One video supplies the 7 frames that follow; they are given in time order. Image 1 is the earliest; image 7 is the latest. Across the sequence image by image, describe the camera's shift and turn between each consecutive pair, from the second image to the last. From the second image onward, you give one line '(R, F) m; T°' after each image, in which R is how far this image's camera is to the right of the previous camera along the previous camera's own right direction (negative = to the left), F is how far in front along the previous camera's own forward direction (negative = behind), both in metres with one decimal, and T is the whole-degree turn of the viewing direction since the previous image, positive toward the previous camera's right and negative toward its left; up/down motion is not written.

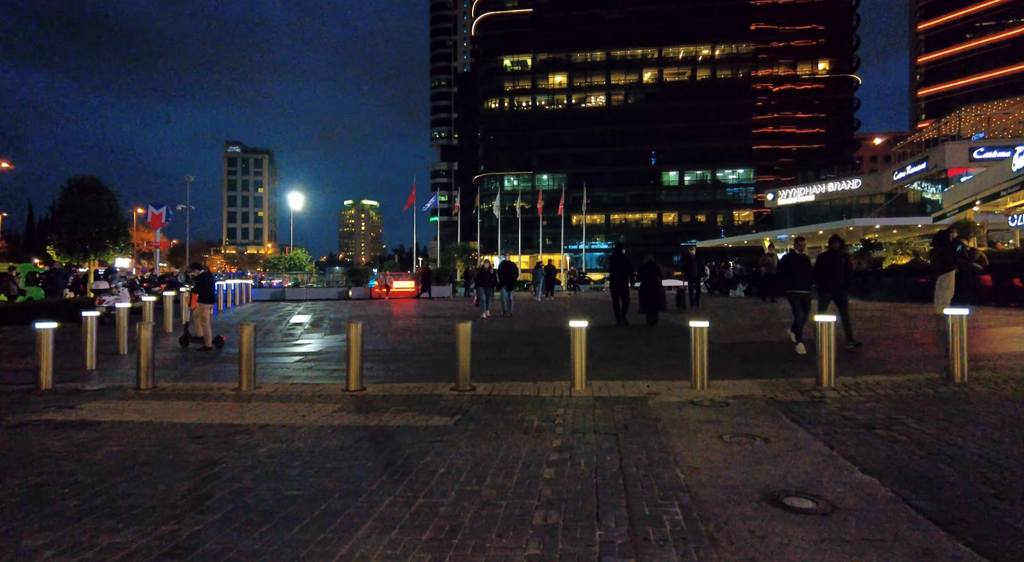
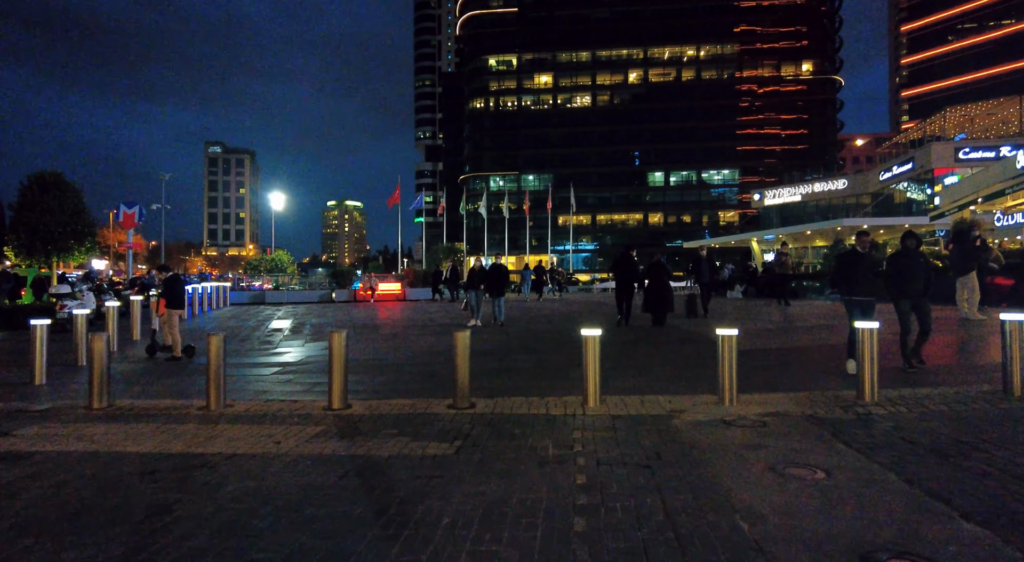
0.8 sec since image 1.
(-0.2, +0.9) m; +1°
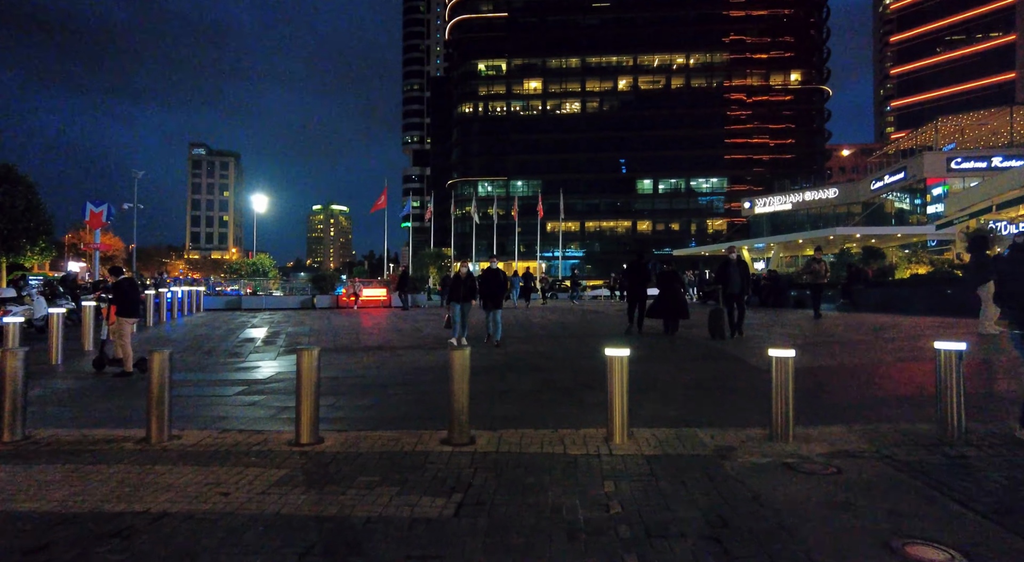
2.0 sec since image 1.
(-0.2, +1.3) m; +1°
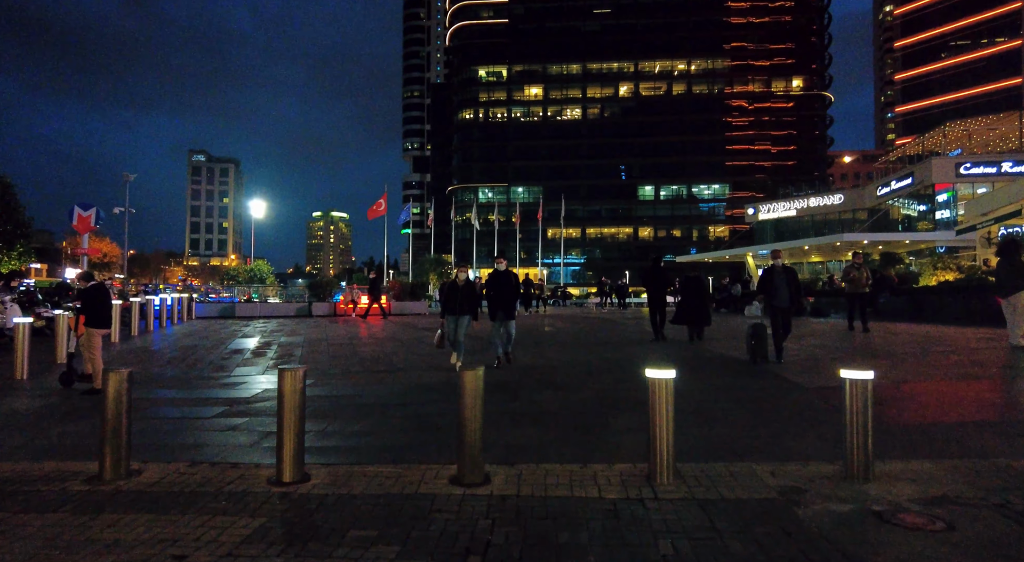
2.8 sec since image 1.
(-0.2, +1.0) m; 0°
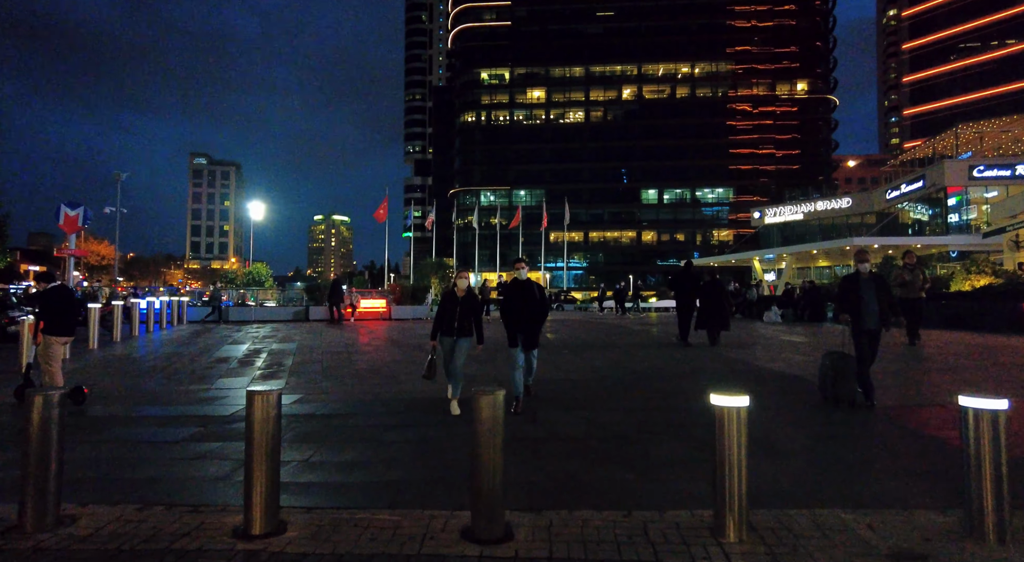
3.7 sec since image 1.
(-0.2, +1.1) m; 0°
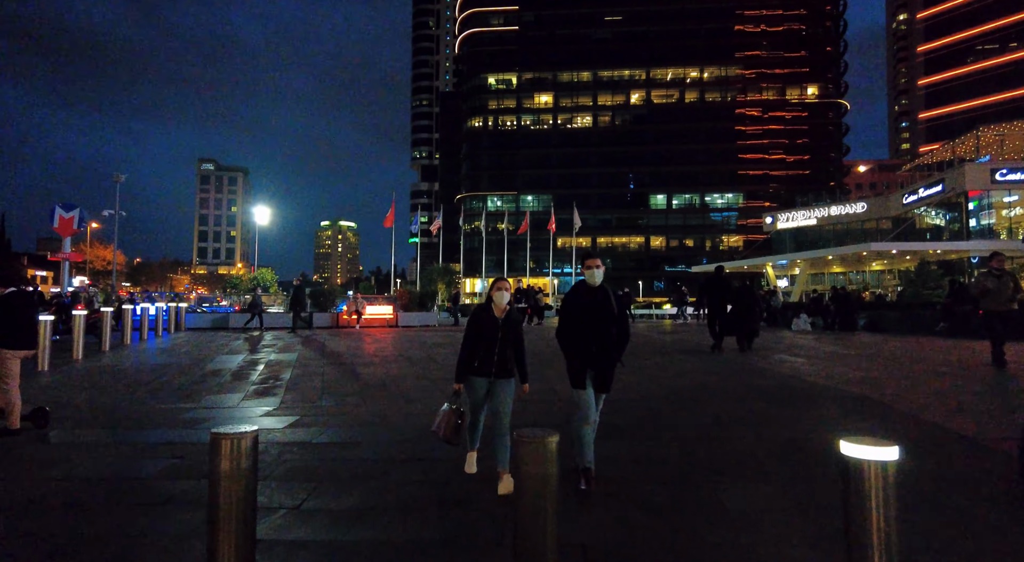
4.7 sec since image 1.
(-0.3, +1.1) m; -1°
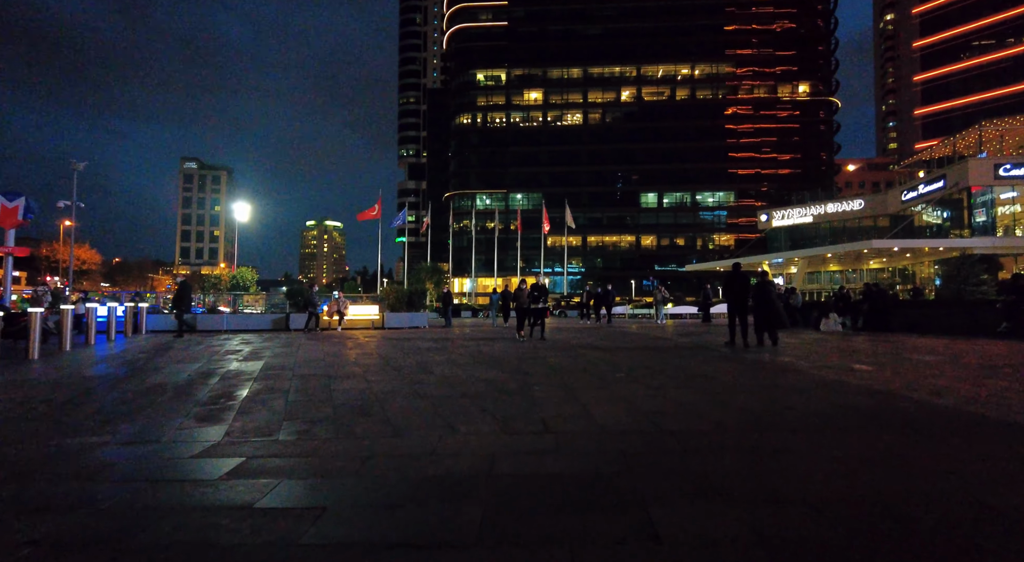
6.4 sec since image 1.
(-0.4, +2.1) m; +1°
